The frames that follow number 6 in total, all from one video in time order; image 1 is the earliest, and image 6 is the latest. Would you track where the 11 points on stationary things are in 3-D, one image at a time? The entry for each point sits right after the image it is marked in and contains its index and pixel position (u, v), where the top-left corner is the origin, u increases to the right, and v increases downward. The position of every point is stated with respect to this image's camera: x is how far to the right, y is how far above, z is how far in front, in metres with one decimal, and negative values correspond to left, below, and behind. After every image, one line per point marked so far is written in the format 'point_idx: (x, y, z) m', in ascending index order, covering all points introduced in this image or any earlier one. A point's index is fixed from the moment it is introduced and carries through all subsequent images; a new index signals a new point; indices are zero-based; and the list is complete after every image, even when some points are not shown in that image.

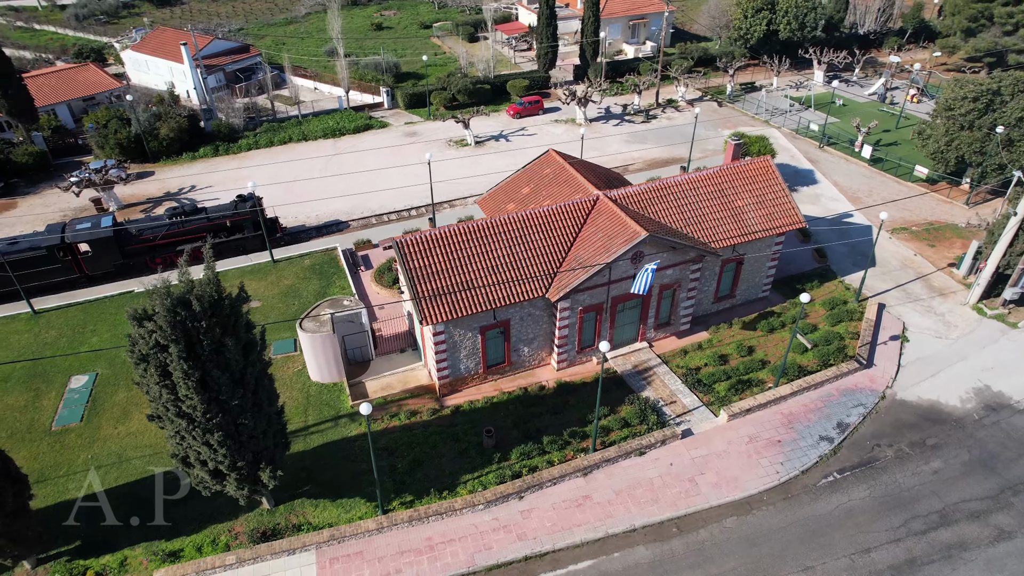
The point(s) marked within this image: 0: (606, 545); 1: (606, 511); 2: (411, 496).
0: (+2.5, -7.1, +17.7) m
1: (+2.6, -6.4, +18.5) m
2: (-3.0, -6.1, +18.9) m
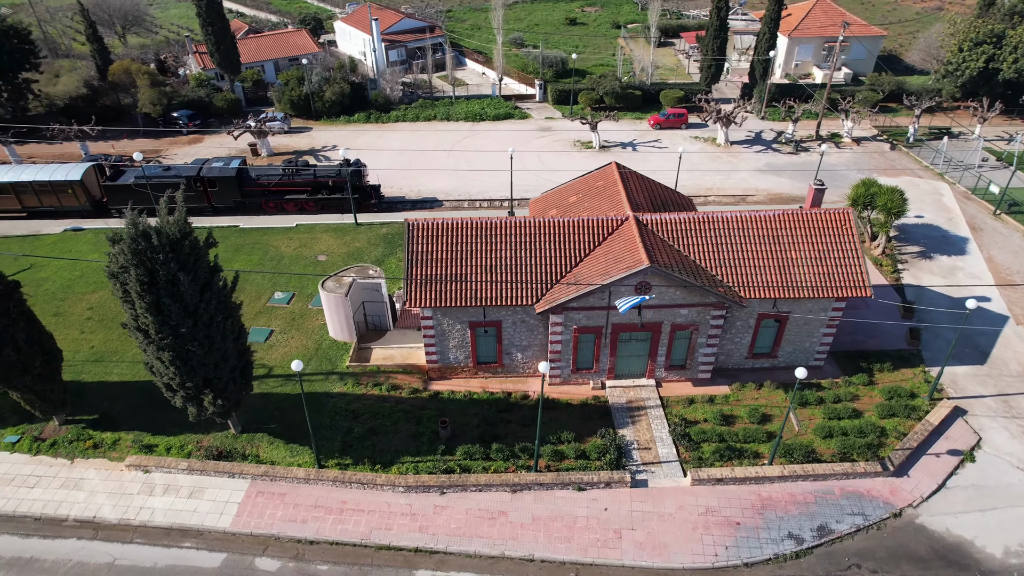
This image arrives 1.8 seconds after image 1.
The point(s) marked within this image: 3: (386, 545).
0: (-0.5, -7.5, +17.3) m
1: (0.0, -6.8, +18.0) m
2: (-5.1, -5.4, +20.0) m
3: (-3.5, -7.1, +17.8) m
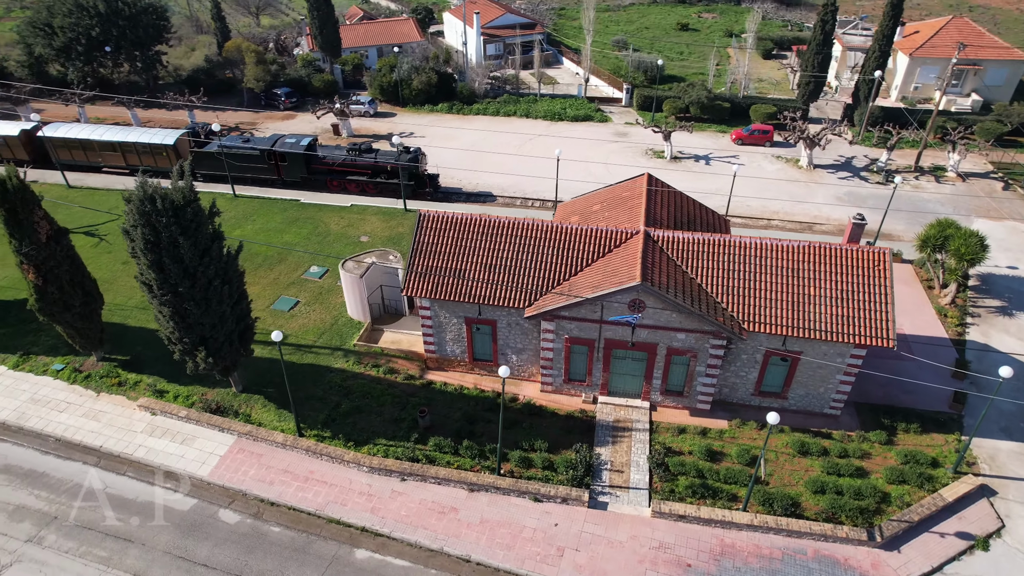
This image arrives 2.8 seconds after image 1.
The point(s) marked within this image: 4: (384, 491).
0: (-2.2, -7.4, +17.5) m
1: (-1.5, -6.8, +18.0) m
2: (-6.0, -4.7, +20.8) m
3: (-5.0, -6.6, +18.4) m
4: (-3.8, -6.0, +19.2) m
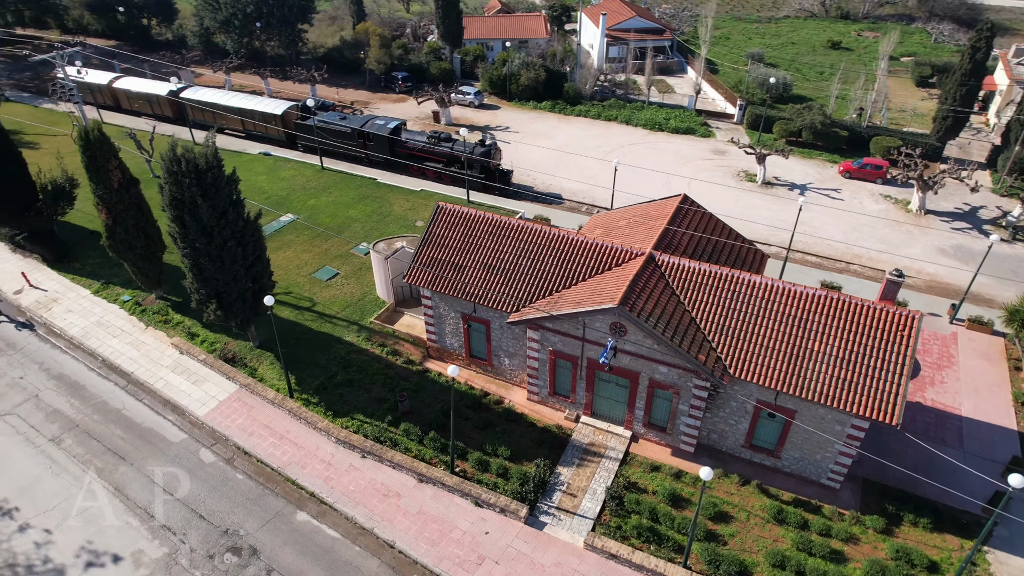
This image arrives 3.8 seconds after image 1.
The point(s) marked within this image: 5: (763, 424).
0: (-4.3, -7.0, +18.1) m
1: (-3.4, -6.5, +18.5) m
2: (-6.8, -3.8, +22.1) m
3: (-6.7, -5.8, +19.6) m
4: (-5.3, -5.5, +20.0) m
5: (+7.5, -4.1, +19.2) m
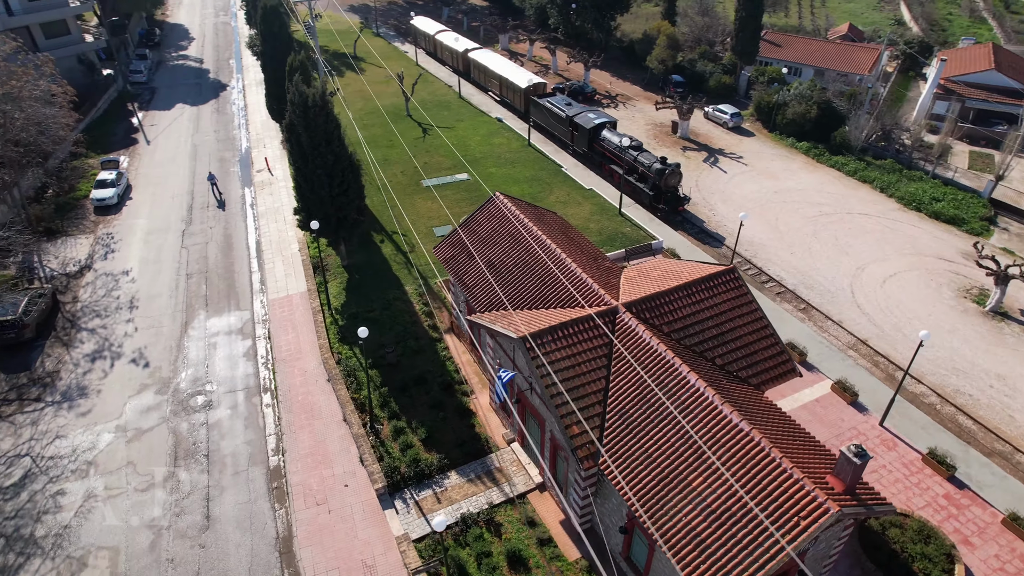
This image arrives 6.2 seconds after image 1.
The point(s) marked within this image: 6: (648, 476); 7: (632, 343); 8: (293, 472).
0: (-7.9, -4.8, +21.2) m
1: (-6.8, -4.7, +21.1) m
2: (-6.9, -1.3, +25.6) m
3: (-8.7, -3.0, +23.5) m
4: (-7.2, -3.2, +23.2) m
5: (+3.1, -6.4, +16.2) m
6: (+3.3, -4.4, +15.2) m
7: (+3.4, -1.5, +17.4) m
8: (-6.7, -5.7, +19.8) m
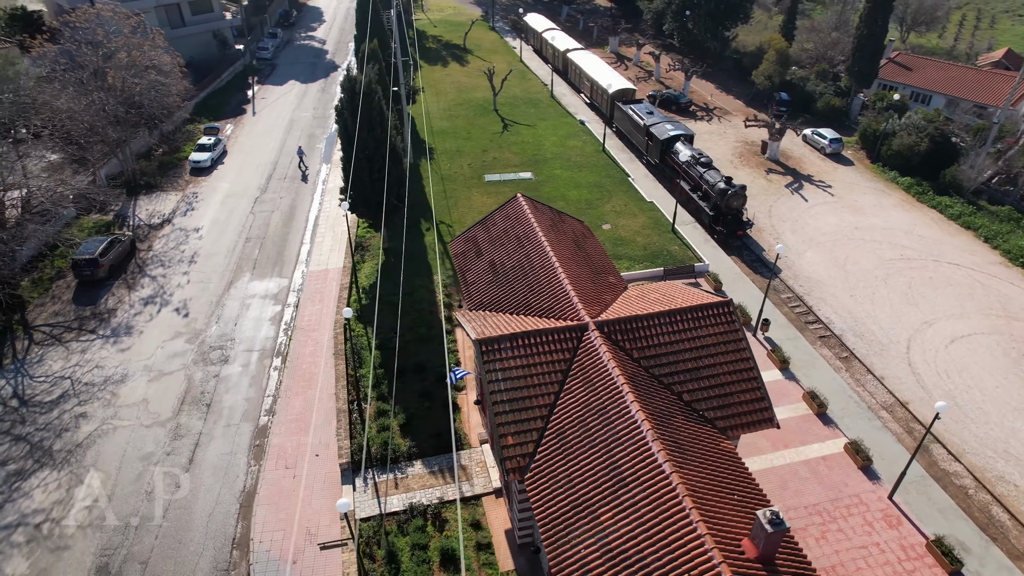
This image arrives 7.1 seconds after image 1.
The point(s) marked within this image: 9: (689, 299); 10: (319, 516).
0: (-8.5, -3.8, +22.6) m
1: (-7.5, -3.9, +22.3) m
2: (-6.2, -0.5, +26.7) m
3: (-8.6, -1.9, +25.0) m
4: (-7.2, -2.3, +24.5) m
5: (+1.1, -6.8, +15.8) m
6: (+1.4, -4.9, +14.7) m
7: (+2.2, -2.0, +16.8) m
8: (-7.7, -4.8, +21.0) m
9: (+5.3, -0.3, +19.2) m
10: (-5.5, -6.6, +18.5) m
